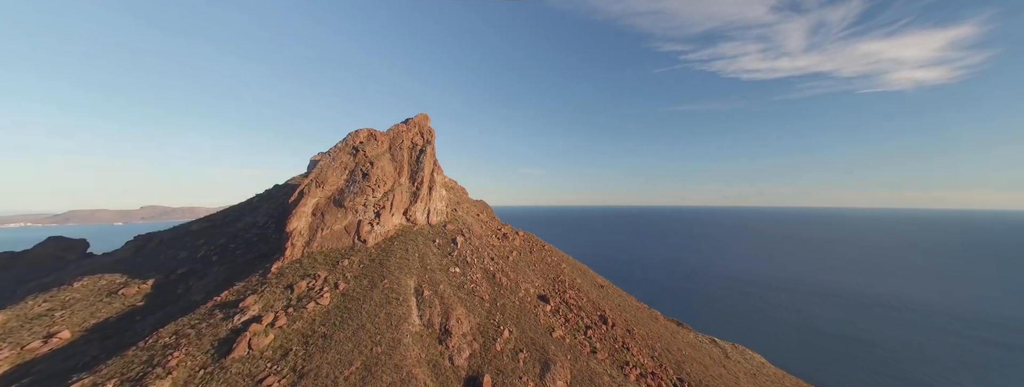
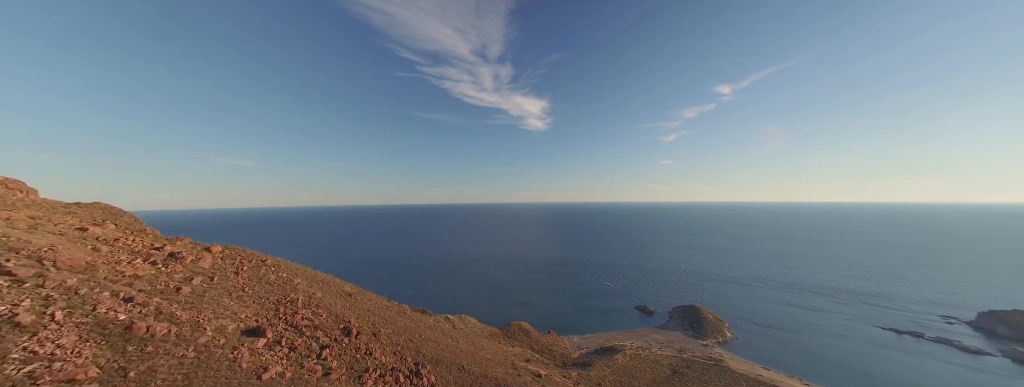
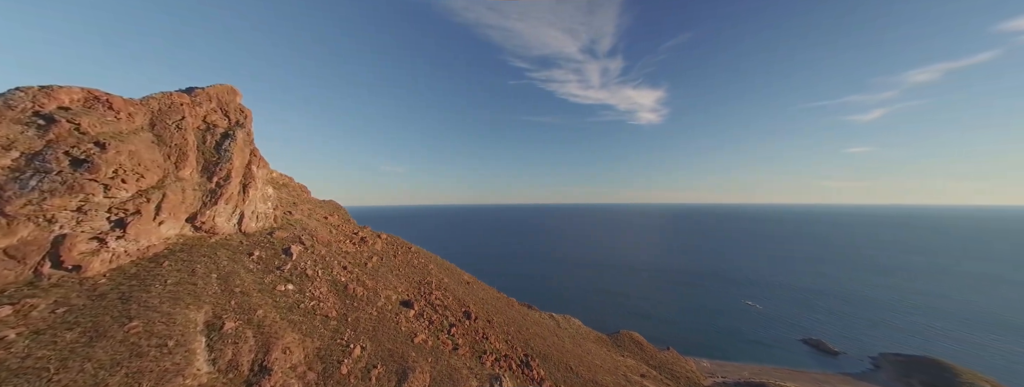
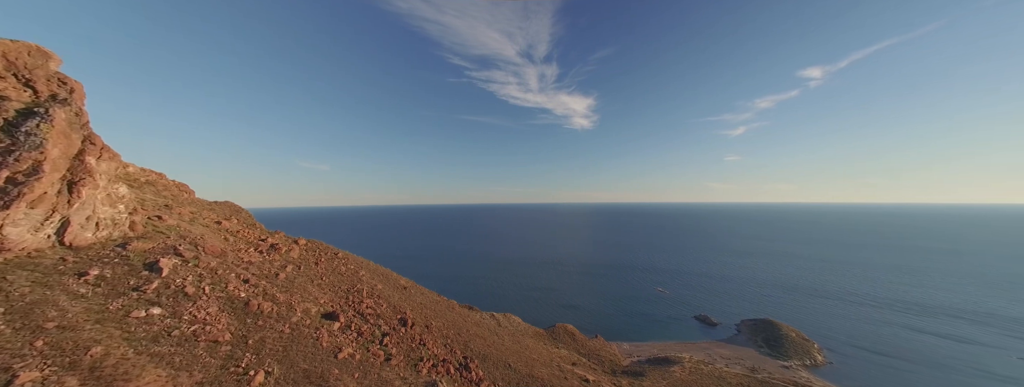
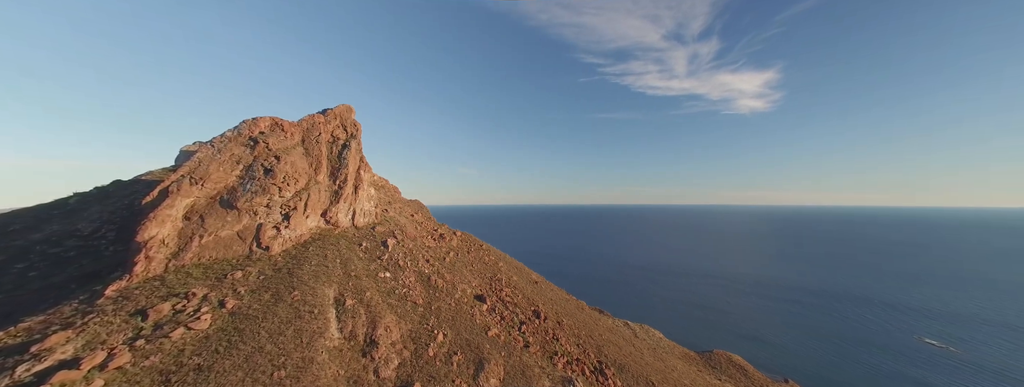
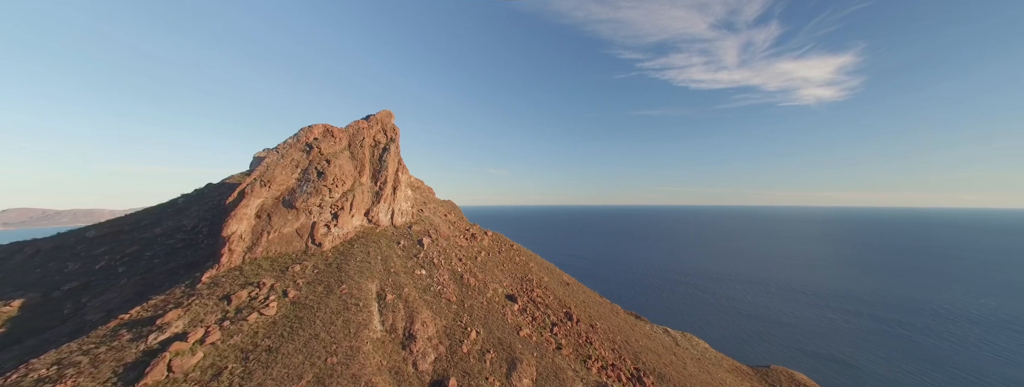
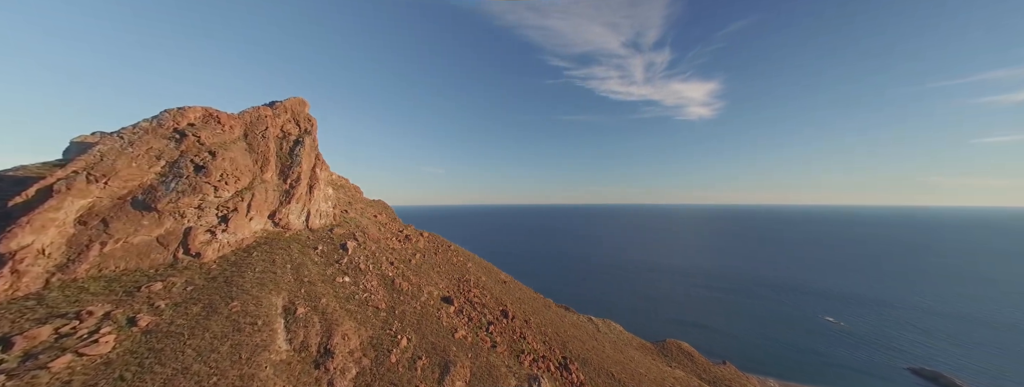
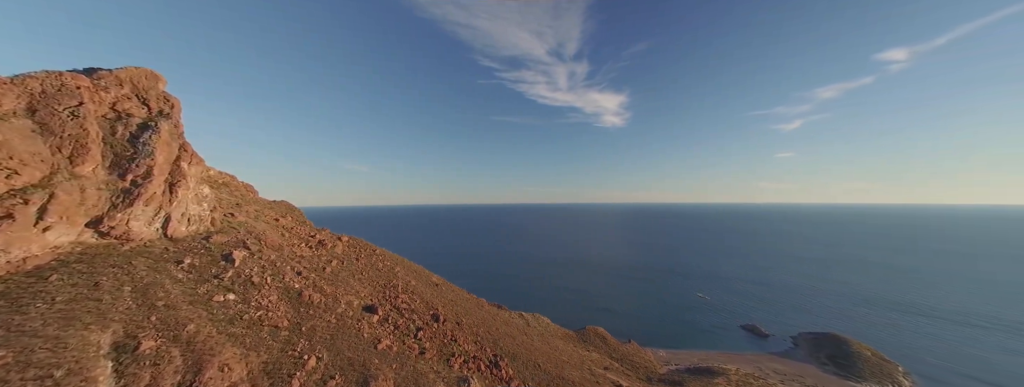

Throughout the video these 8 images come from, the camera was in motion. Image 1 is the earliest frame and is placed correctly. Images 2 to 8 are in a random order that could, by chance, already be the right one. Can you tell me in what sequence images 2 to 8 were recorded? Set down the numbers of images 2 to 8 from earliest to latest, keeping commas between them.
6, 5, 7, 3, 8, 4, 2
